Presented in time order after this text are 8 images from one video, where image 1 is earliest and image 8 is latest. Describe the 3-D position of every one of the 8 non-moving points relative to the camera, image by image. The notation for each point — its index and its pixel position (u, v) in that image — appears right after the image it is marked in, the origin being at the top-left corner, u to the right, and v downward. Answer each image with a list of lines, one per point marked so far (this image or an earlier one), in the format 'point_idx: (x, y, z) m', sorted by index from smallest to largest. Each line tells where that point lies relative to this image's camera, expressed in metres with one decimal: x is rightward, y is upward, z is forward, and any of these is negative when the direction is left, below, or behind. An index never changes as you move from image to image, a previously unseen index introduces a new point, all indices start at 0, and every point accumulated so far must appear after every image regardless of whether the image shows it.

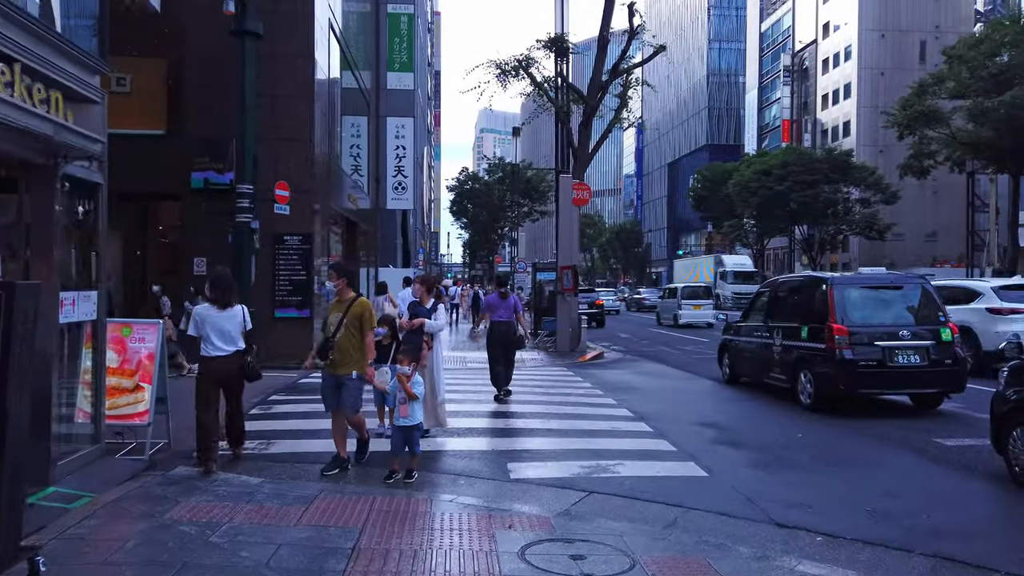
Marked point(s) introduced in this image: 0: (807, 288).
0: (+5.0, 0.0, +13.0) m
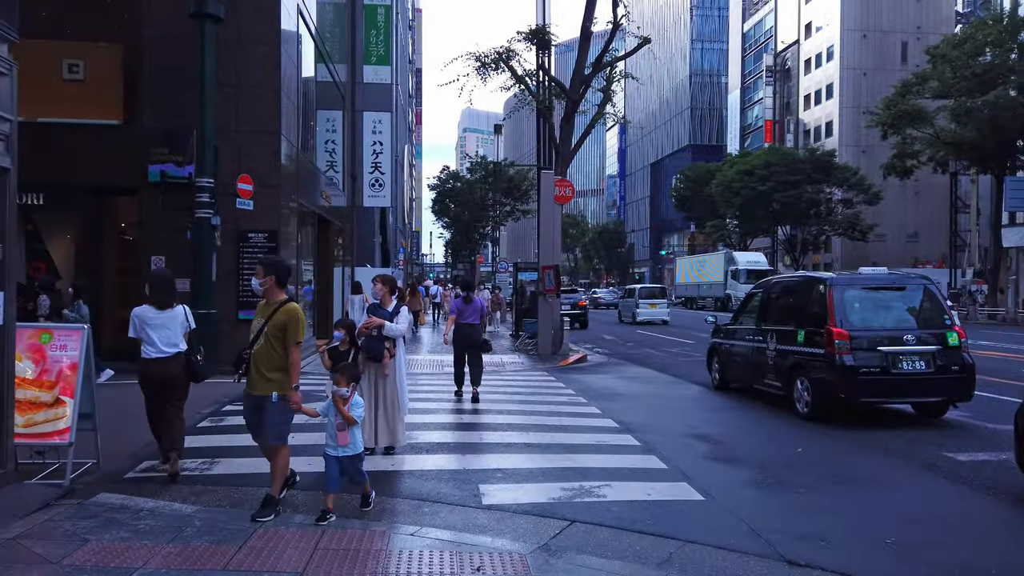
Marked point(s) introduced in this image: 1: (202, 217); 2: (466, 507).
0: (+4.6, 0.0, +12.2) m
1: (-6.3, +1.5, +15.6) m
2: (-0.4, -2.0, +6.9) m
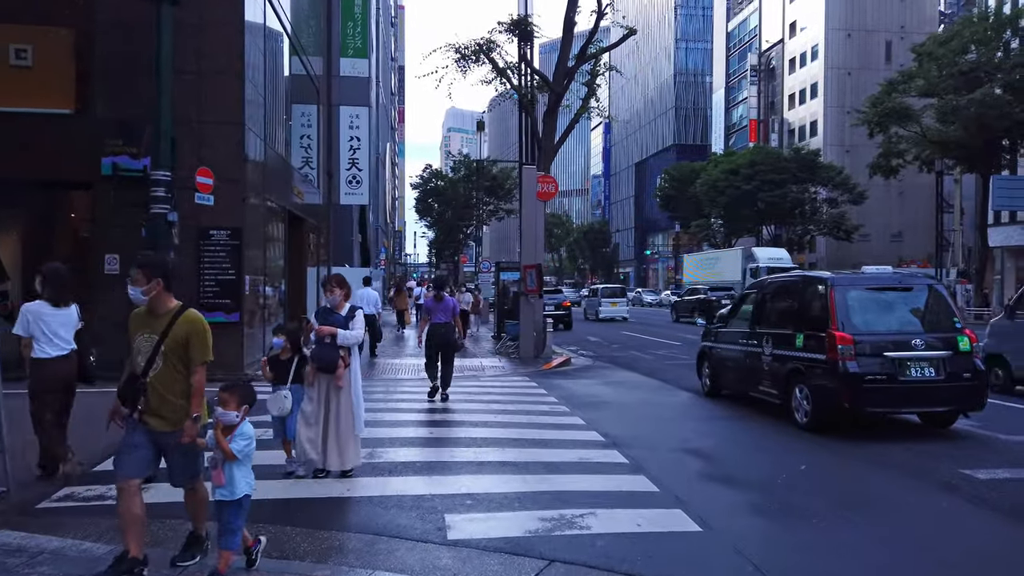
0: (+4.3, 0.0, +11.4) m
1: (-6.7, +1.5, +14.5) m
2: (-0.7, -2.0, +5.9) m
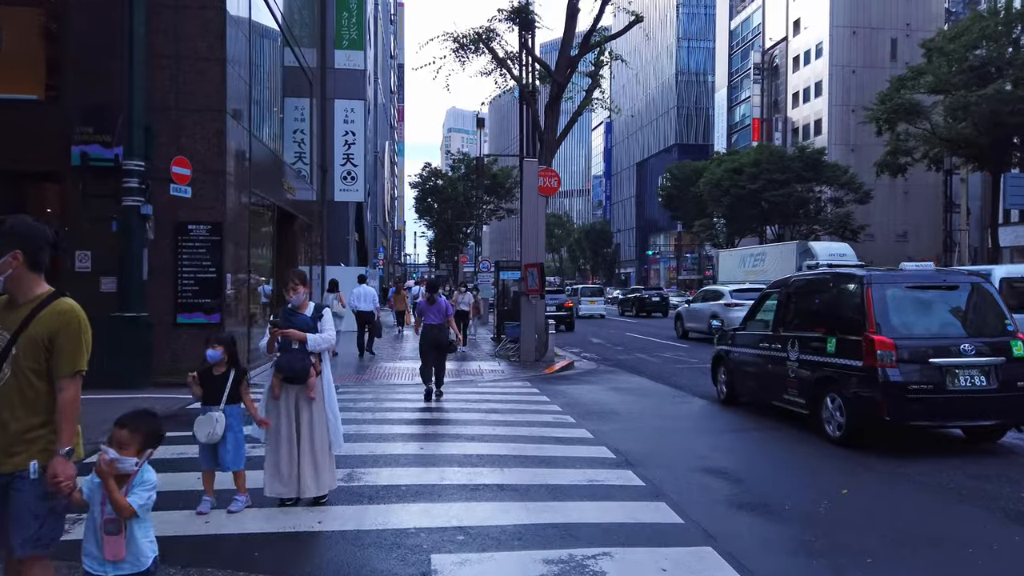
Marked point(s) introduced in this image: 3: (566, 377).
0: (+4.3, 0.0, +10.3) m
1: (-6.7, +1.5, +13.4) m
2: (-0.7, -2.0, +4.9) m
3: (+1.2, -2.0, +17.4) m
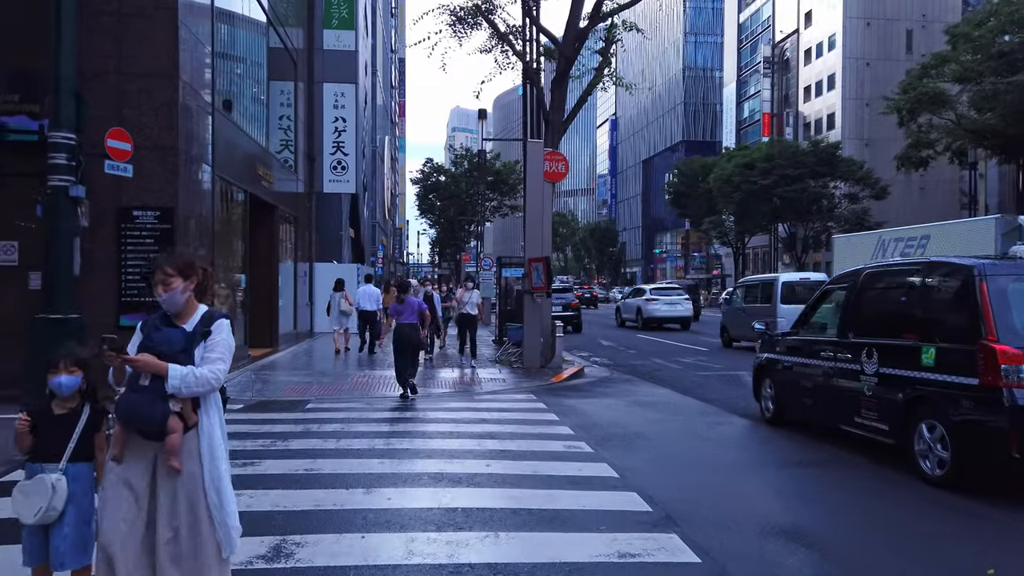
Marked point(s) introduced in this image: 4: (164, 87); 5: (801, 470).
0: (+4.3, +0.1, +8.0) m
1: (-6.7, +1.5, +11.2) m
2: (-0.7, -1.9, +2.6) m
3: (+1.3, -2.0, +15.2) m
4: (-5.9, +3.4, +12.9) m
5: (+3.1, -1.9, +8.2) m
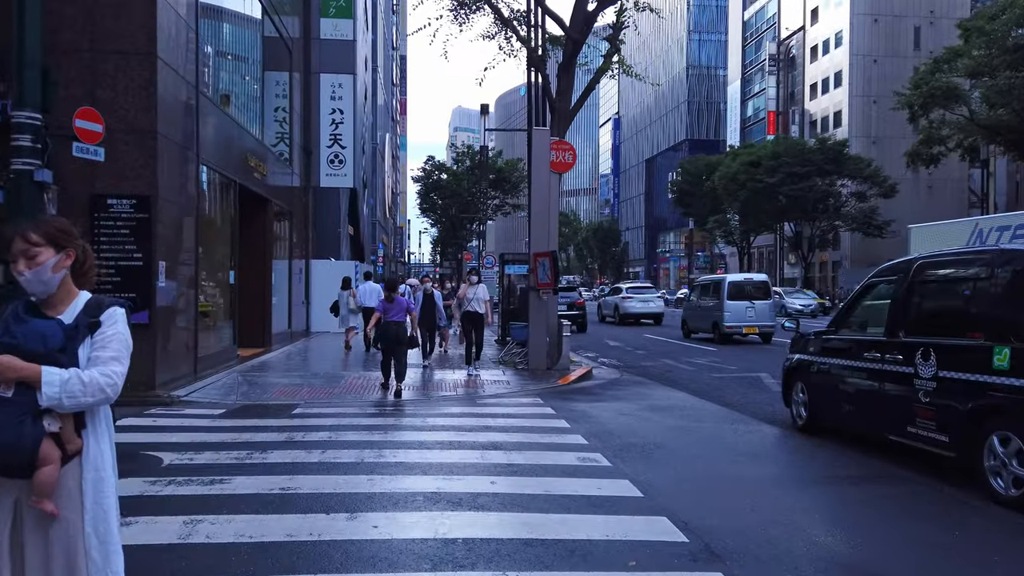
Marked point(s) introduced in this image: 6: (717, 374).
0: (+4.4, +0.1, +7.0) m
1: (-6.6, +1.6, +10.2) m
2: (-0.6, -1.8, +1.6) m
3: (+1.4, -1.9, +14.1) m
4: (-5.8, +3.5, +11.9) m
5: (+3.2, -1.8, +7.2) m
6: (+4.6, -1.9, +16.9) m
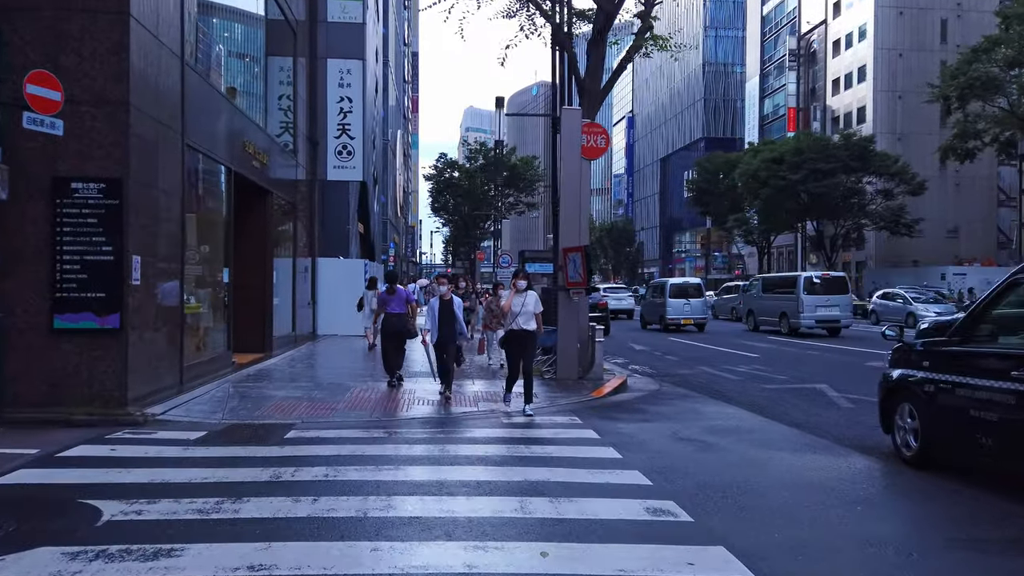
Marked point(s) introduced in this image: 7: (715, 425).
0: (+4.7, +0.2, +5.1) m
1: (-6.2, +1.6, +8.5) m
2: (-0.3, -1.8, -0.2) m
3: (+1.8, -1.9, +12.3) m
4: (-5.4, +3.5, +10.2) m
5: (+3.5, -1.8, +5.3) m
6: (+5.1, -1.9, +15.1) m
7: (+2.7, -1.8, +10.1) m
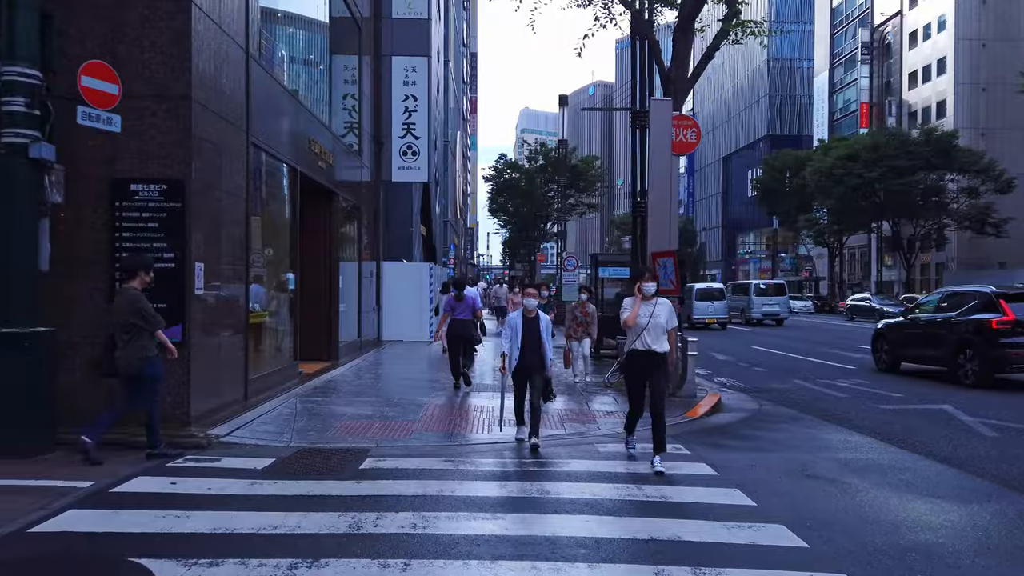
0: (+5.5, 0.0, +3.6) m
1: (-5.2, +1.5, +7.8) m
2: (+0.1, -1.9, -1.4) m
3: (+3.1, -2.0, +11.0) m
4: (-4.2, +3.4, +9.4) m
5: (+4.3, -2.0, +3.9) m
6: (+6.6, -2.0, +13.5) m
7: (+3.8, -2.0, +8.7) m
